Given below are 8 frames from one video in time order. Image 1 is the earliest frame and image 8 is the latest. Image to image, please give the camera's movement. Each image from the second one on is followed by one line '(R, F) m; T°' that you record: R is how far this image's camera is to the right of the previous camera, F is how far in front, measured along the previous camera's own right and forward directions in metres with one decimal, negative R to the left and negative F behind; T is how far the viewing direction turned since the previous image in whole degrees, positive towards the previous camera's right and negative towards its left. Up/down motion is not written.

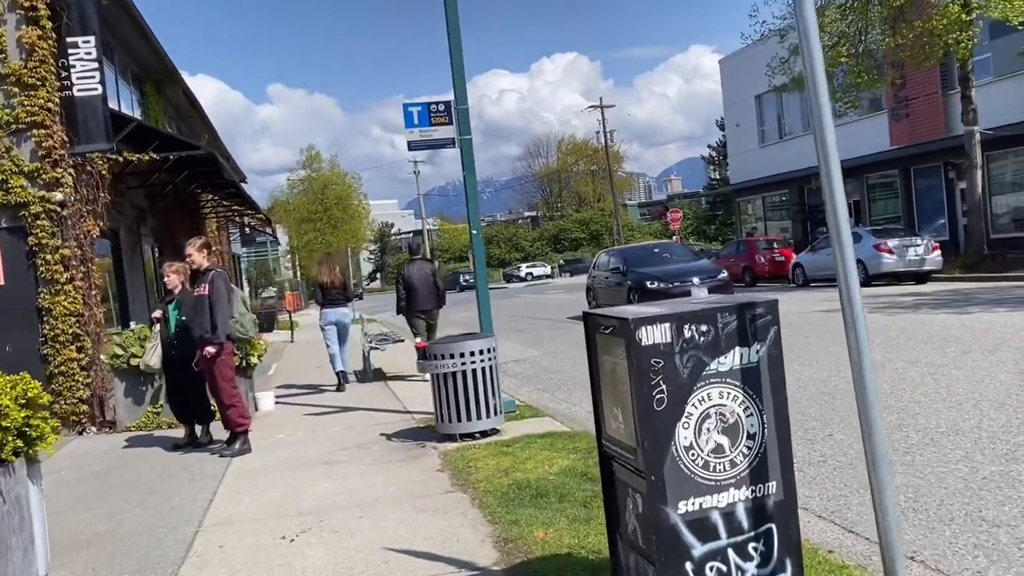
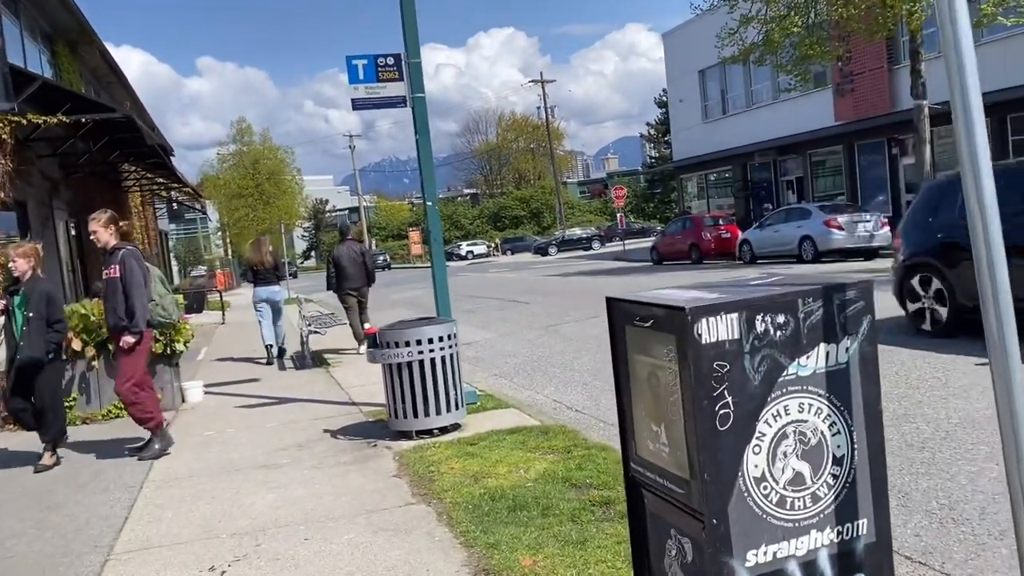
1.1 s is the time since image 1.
(-0.2, +0.8) m; +4°
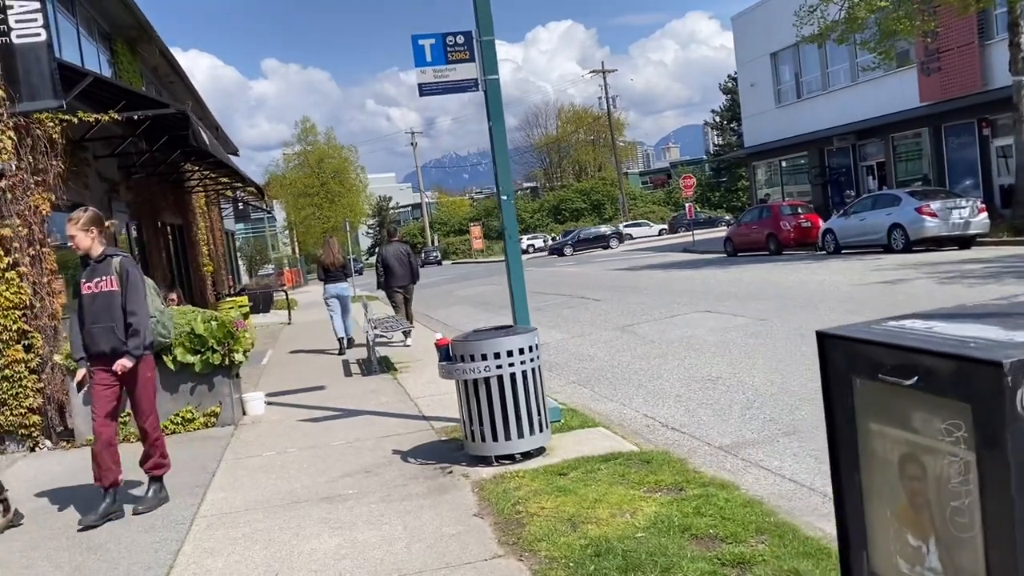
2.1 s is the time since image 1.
(-0.2, +0.8) m; -4°
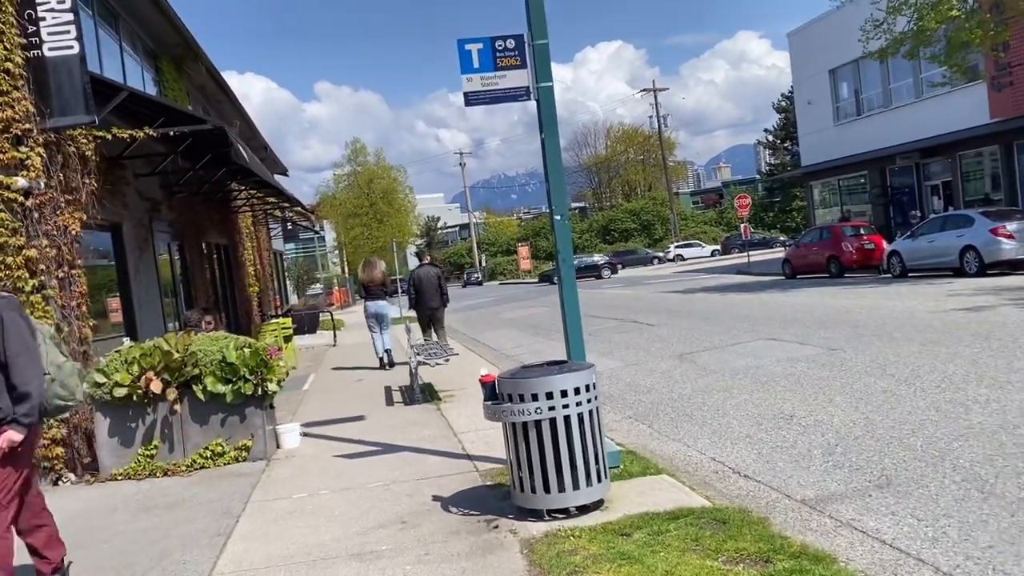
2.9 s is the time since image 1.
(0.0, +0.6) m; -3°
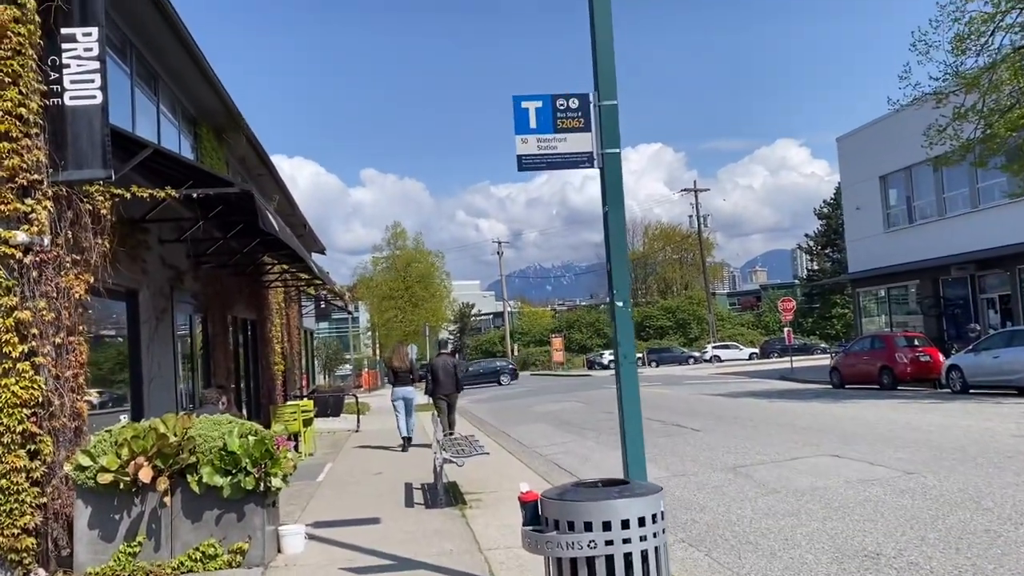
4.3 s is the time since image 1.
(-0.1, +0.9) m; -2°
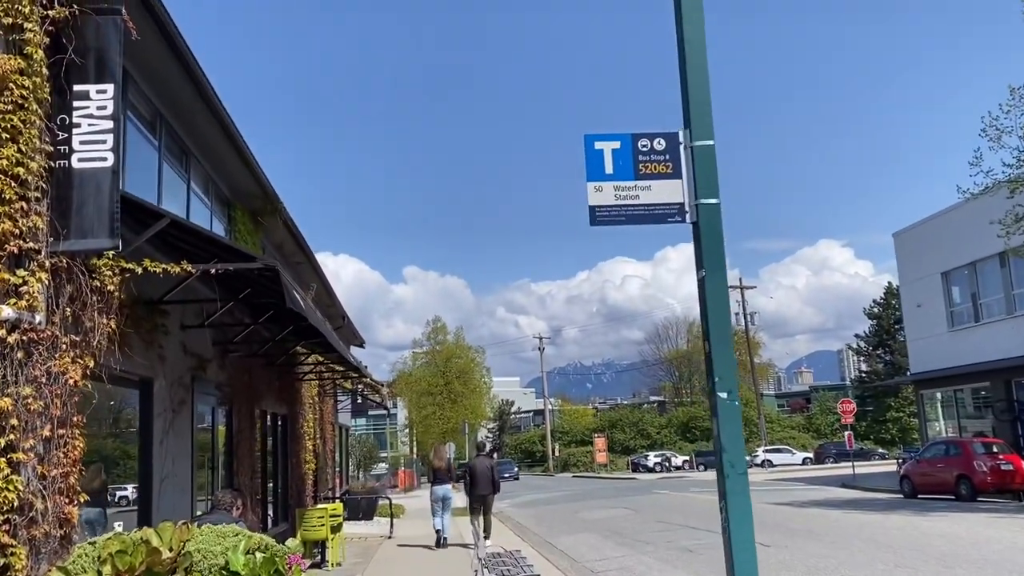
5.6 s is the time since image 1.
(-0.1, +1.0) m; -3°
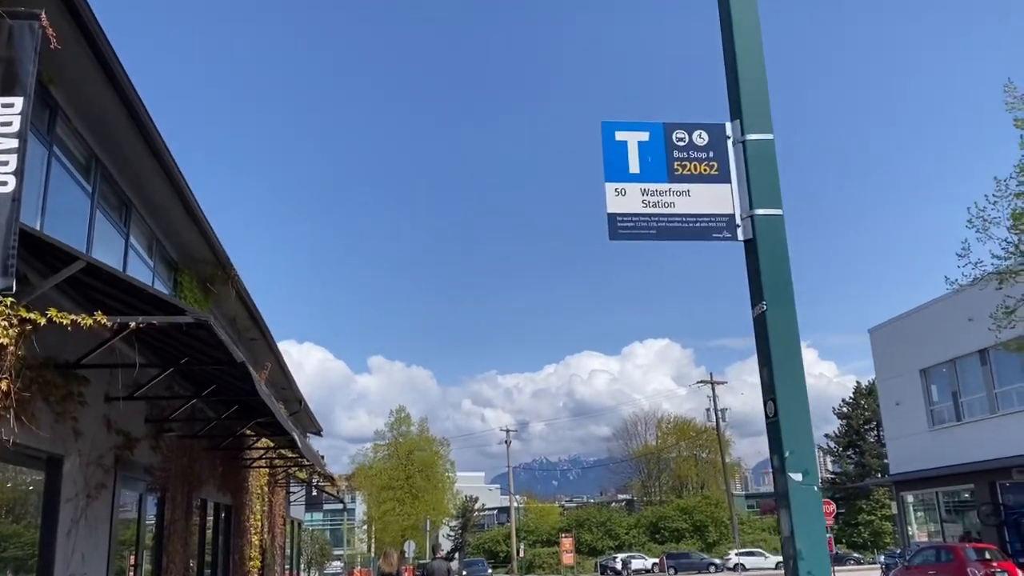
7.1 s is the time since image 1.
(-0.1, +1.1) m; +2°
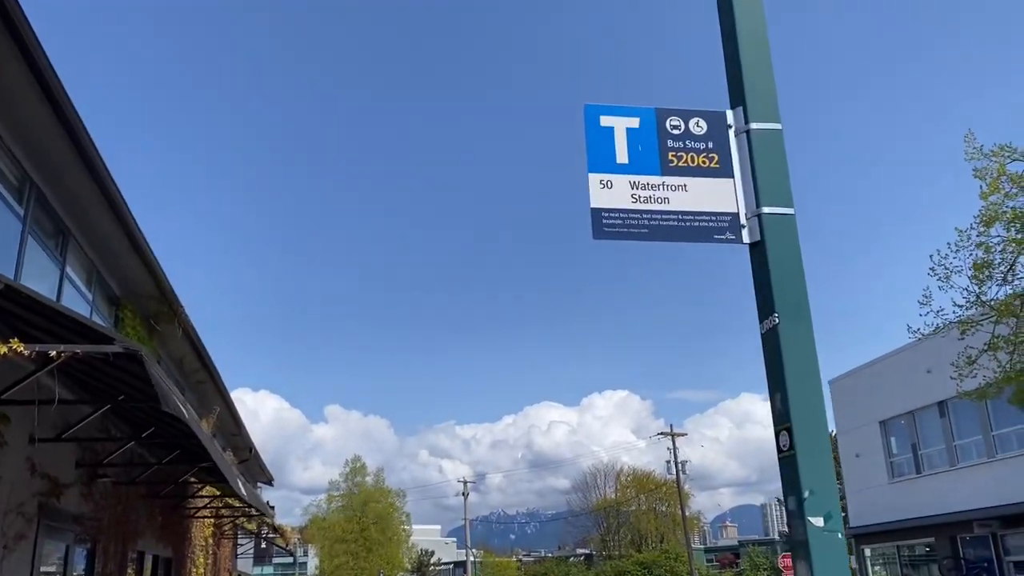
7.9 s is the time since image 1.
(0.0, +0.4) m; +3°
